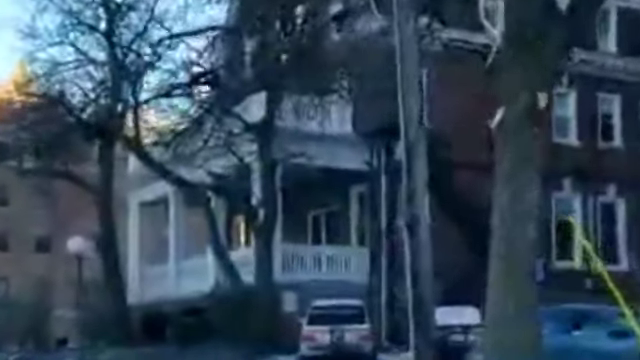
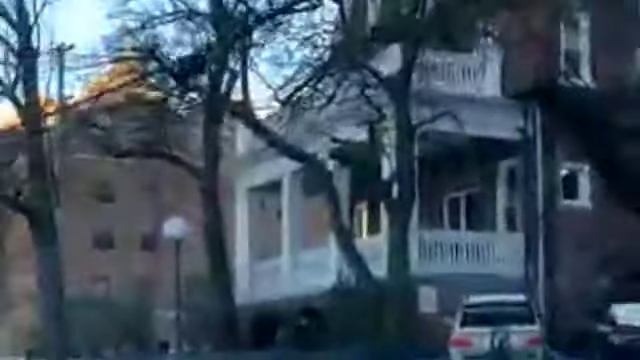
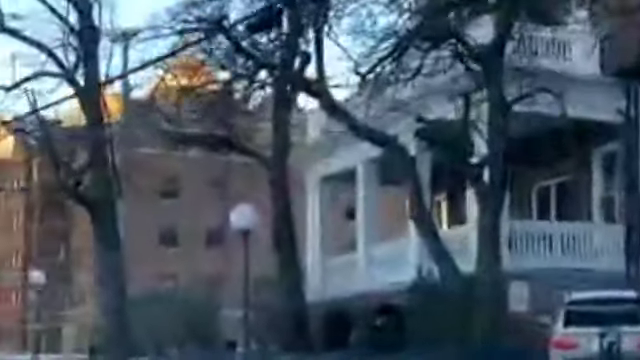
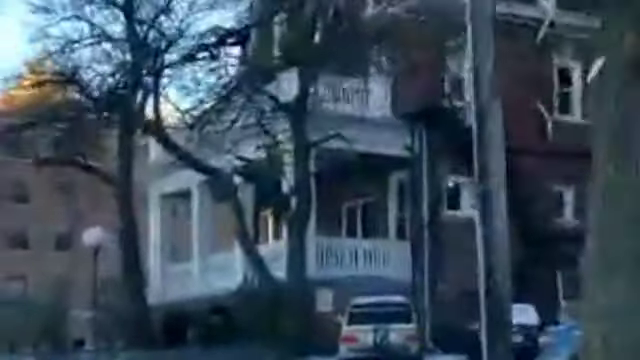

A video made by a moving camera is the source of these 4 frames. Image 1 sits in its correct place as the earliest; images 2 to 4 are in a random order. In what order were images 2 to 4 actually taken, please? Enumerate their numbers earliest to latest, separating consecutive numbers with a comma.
4, 2, 3
